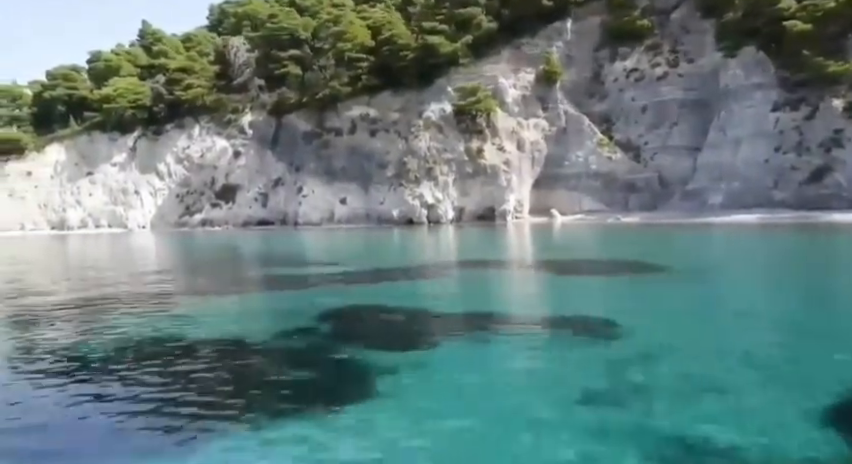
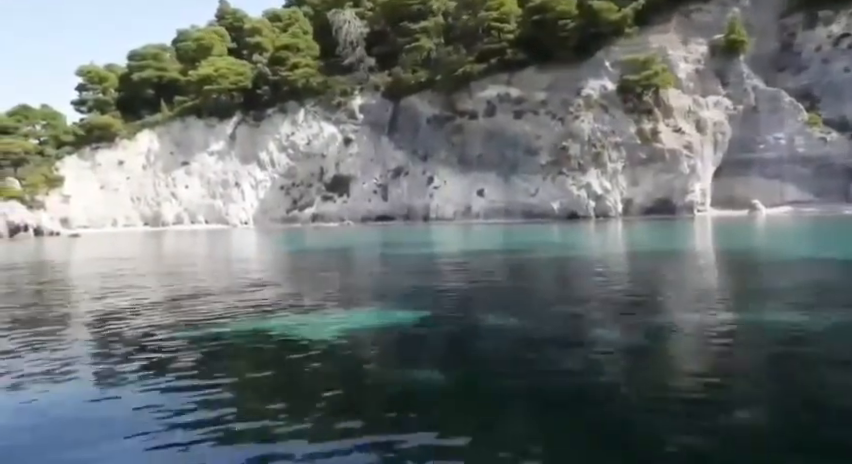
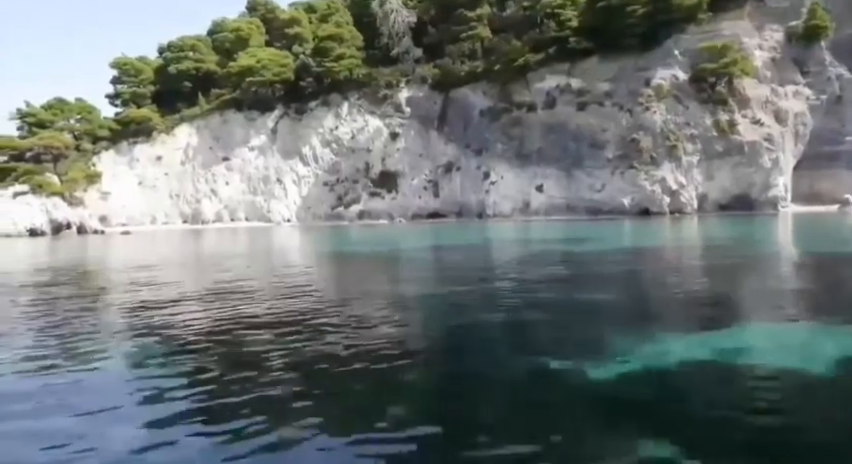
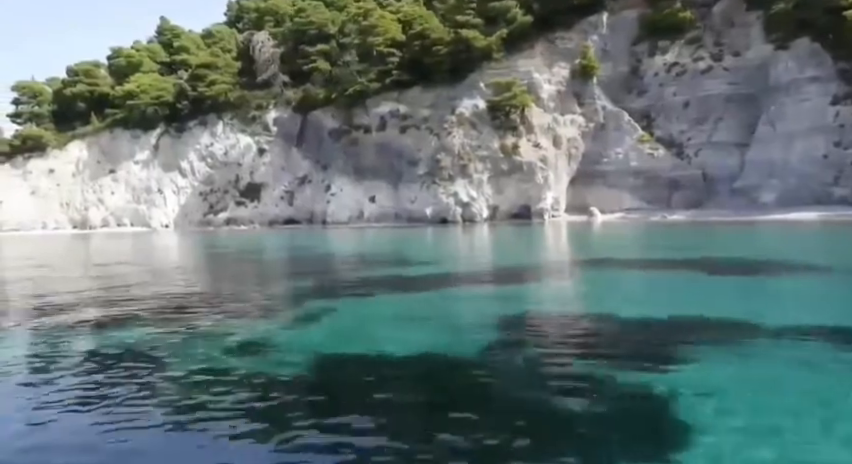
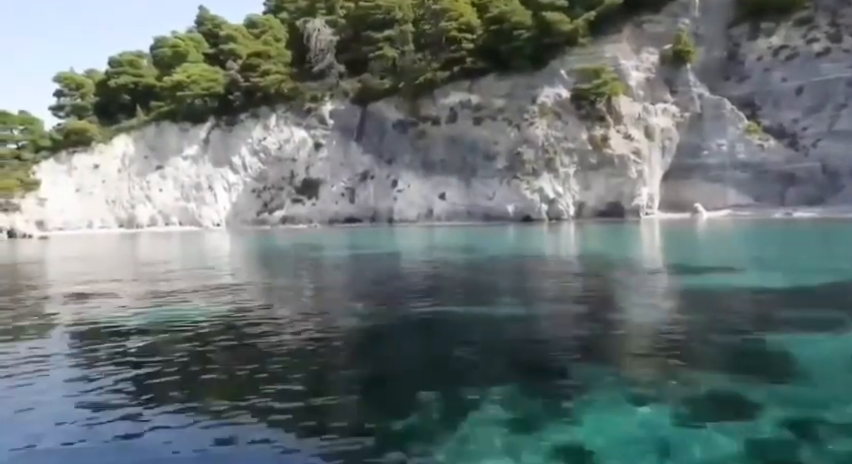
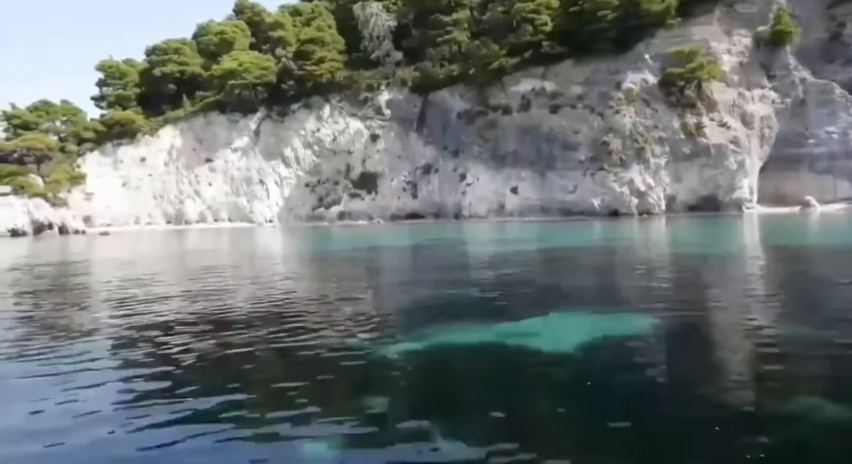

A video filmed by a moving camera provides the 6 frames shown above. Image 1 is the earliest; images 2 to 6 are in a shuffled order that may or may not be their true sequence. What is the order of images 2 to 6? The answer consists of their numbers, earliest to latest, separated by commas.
4, 5, 2, 6, 3
